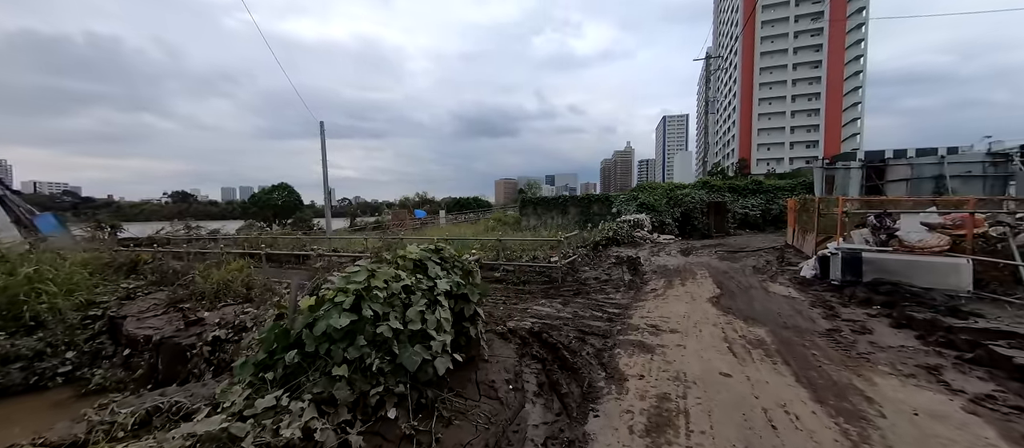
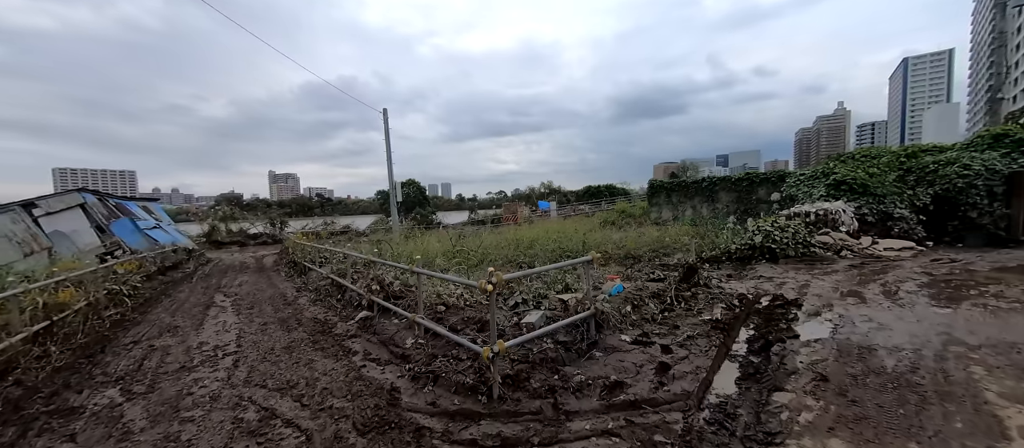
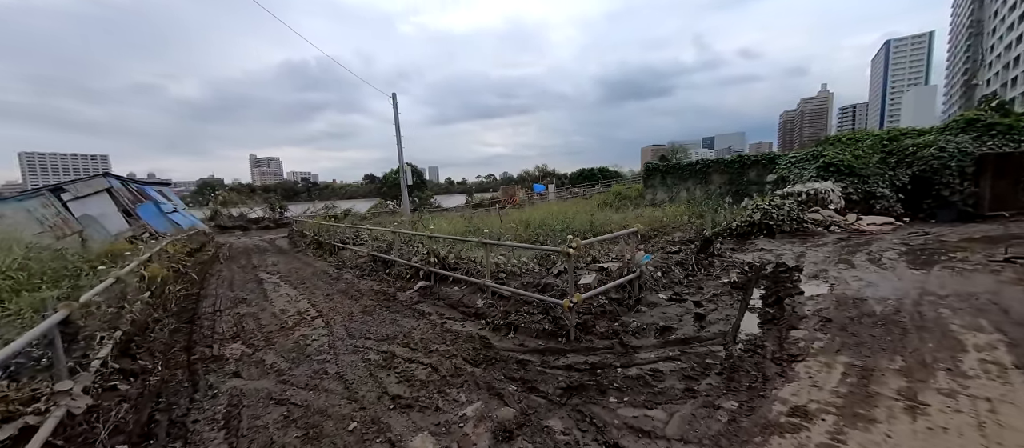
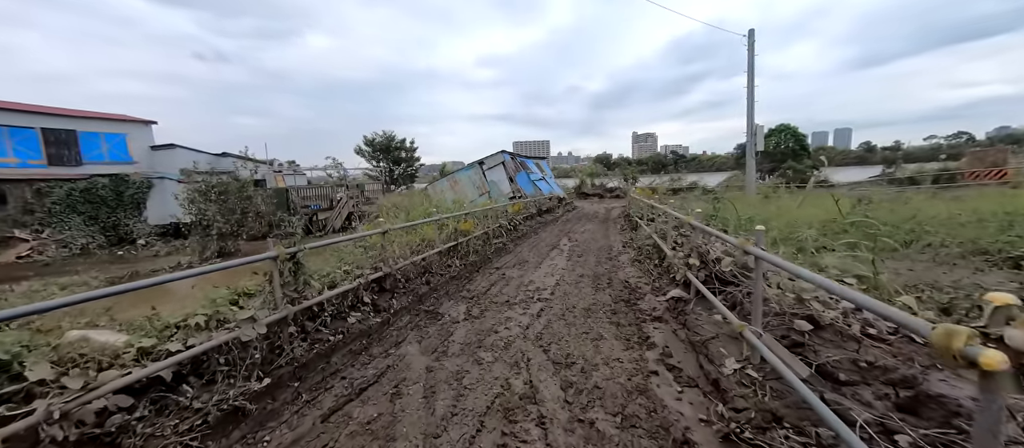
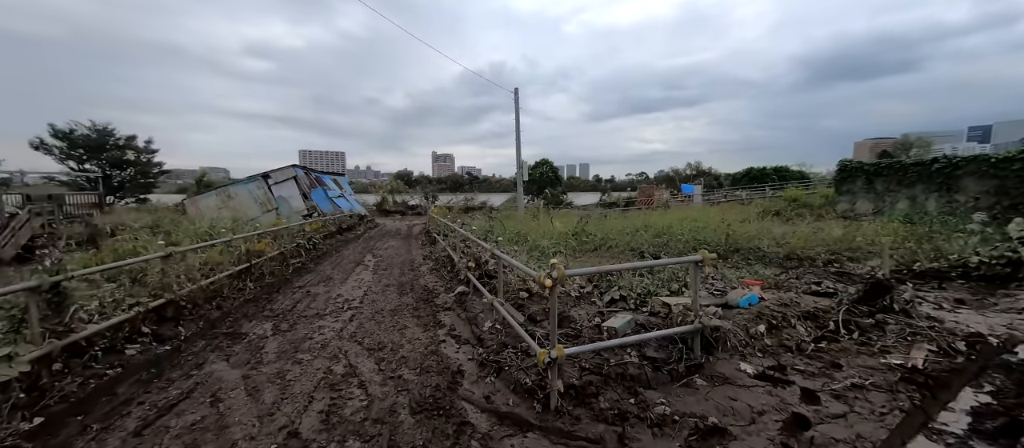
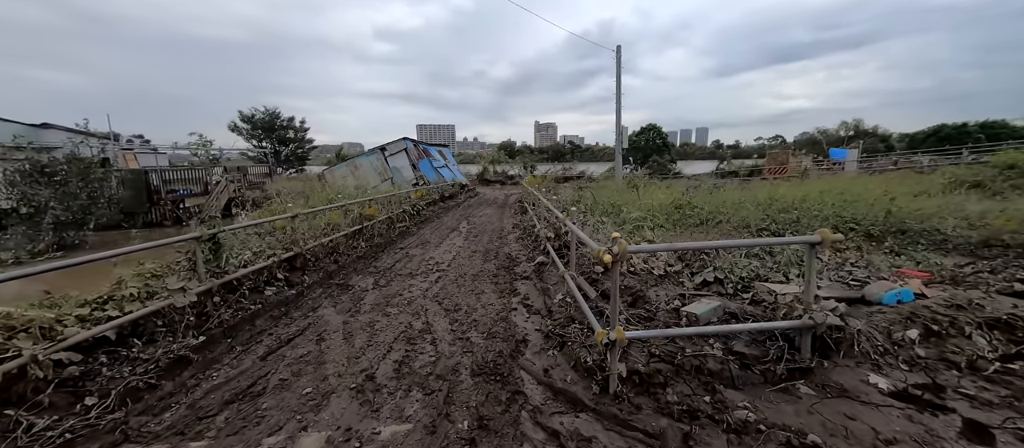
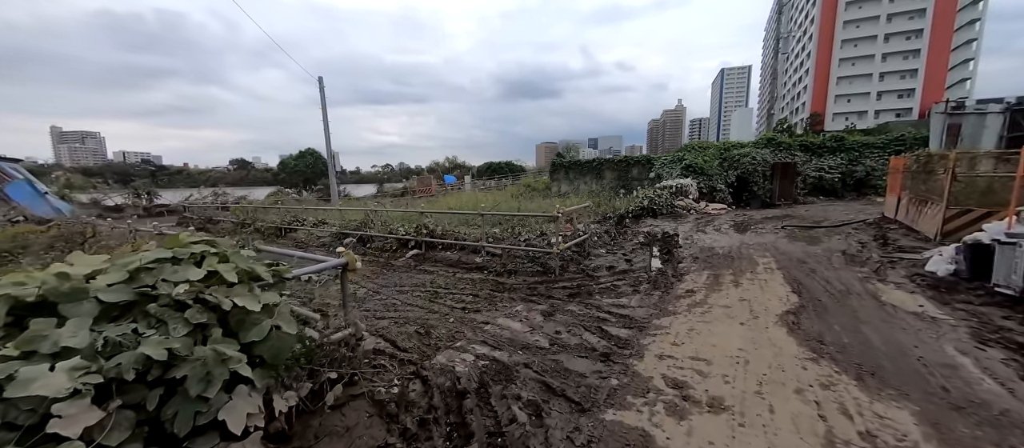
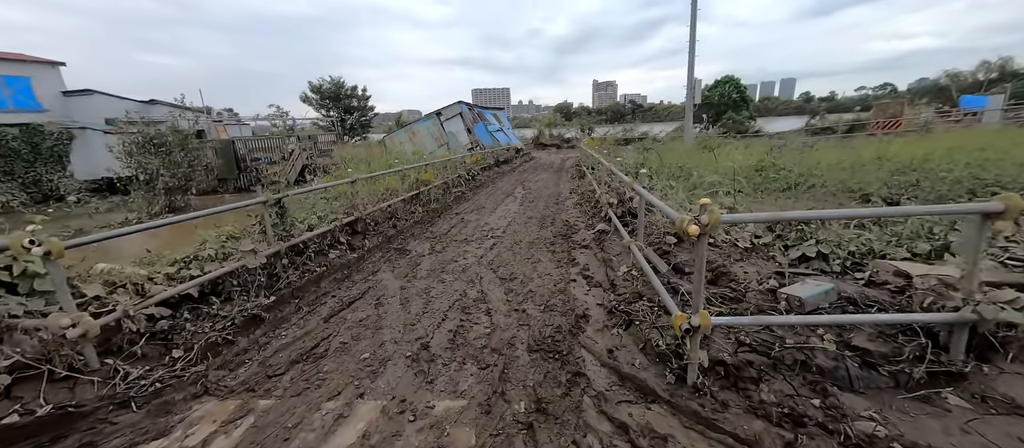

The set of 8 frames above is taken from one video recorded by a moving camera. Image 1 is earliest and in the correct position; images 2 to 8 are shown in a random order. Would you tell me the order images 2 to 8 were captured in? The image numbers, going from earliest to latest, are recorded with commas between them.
7, 3, 2, 5, 6, 8, 4
